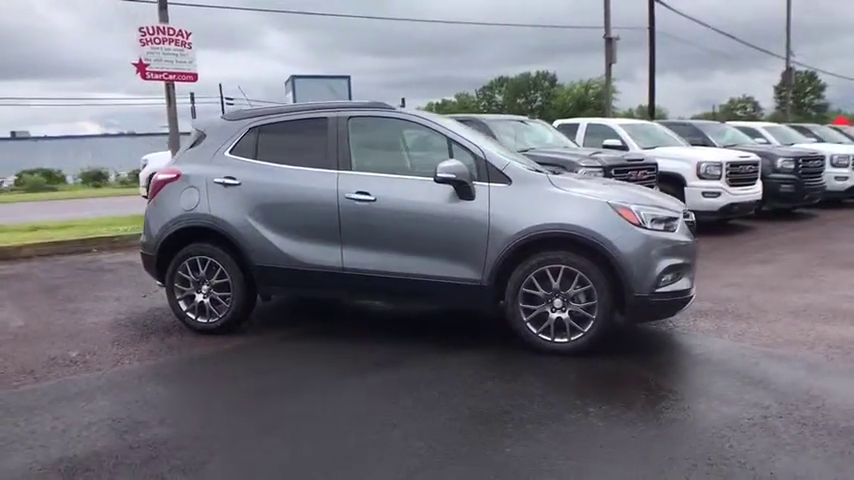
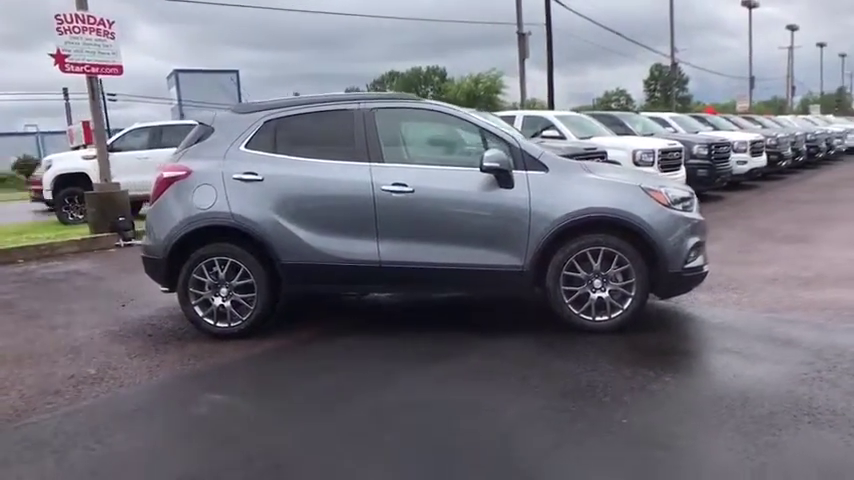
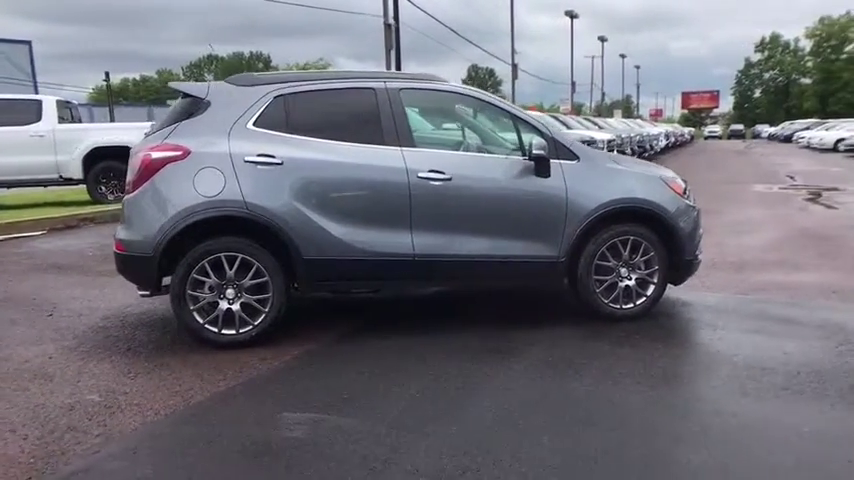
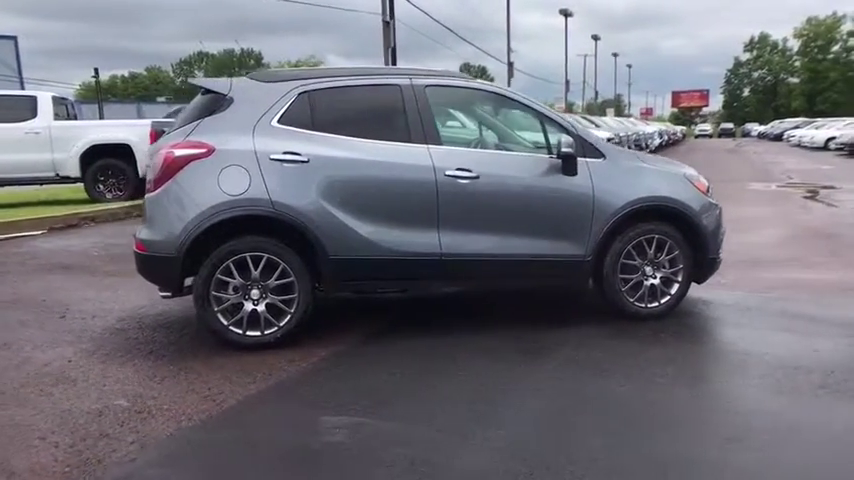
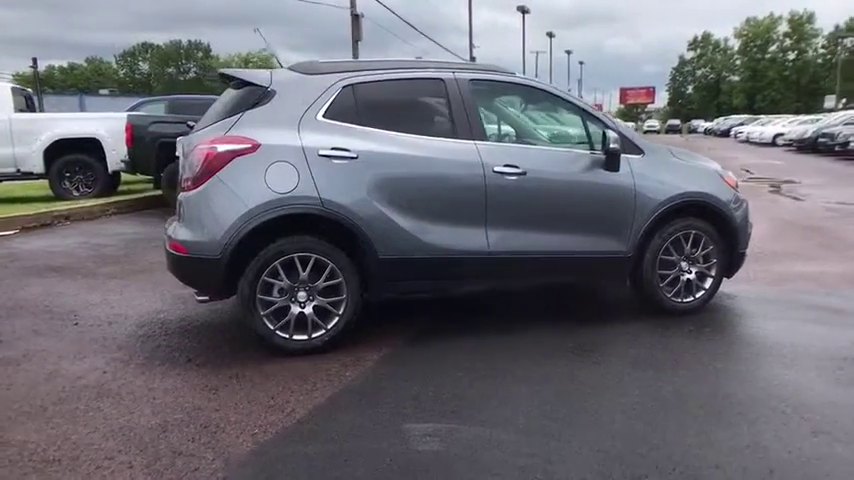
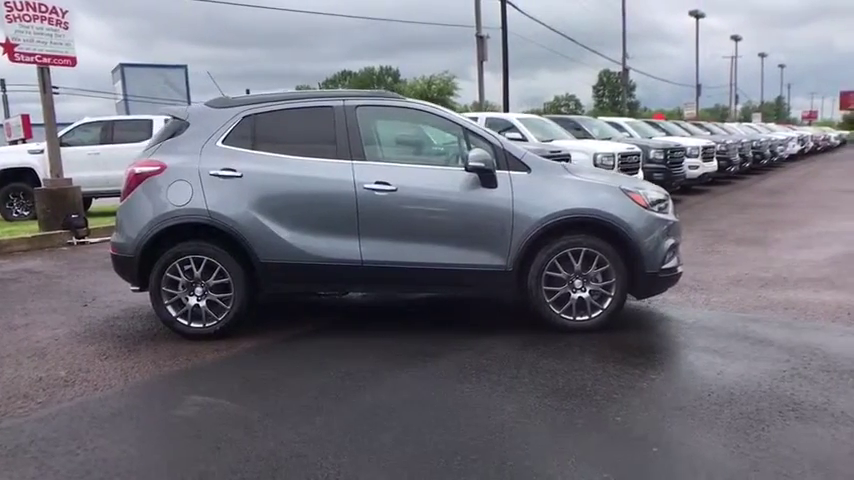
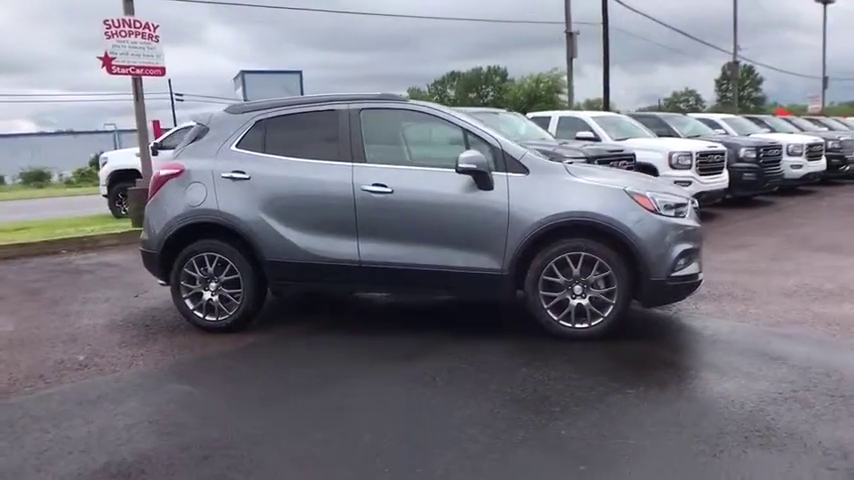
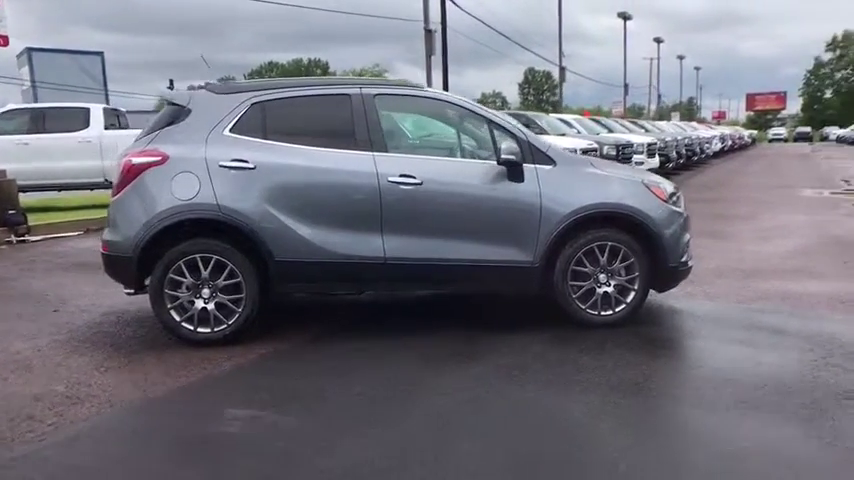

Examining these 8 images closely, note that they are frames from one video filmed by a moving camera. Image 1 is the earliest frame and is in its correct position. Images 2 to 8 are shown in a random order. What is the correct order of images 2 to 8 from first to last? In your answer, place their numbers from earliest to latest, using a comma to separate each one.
7, 2, 6, 8, 3, 4, 5
